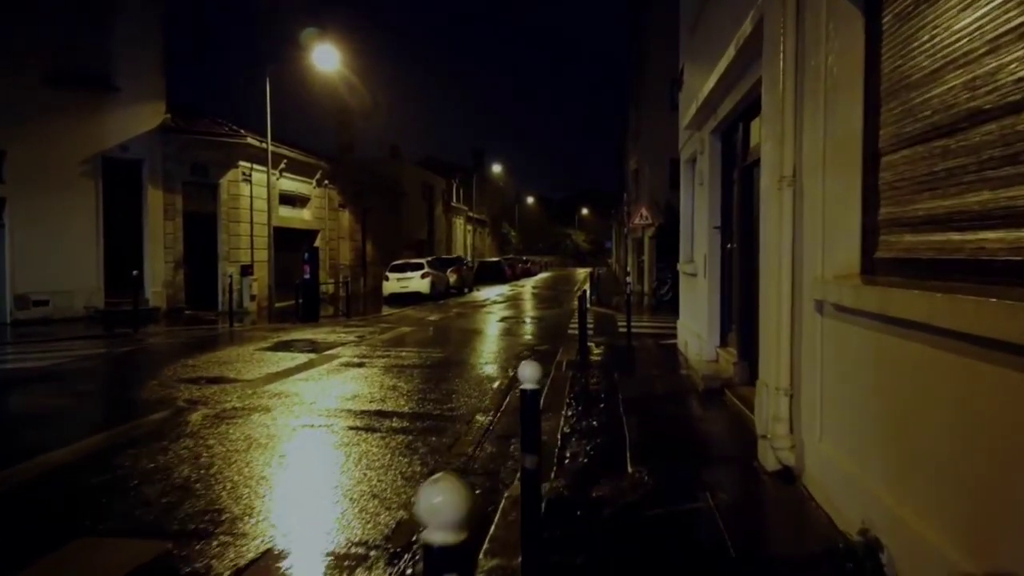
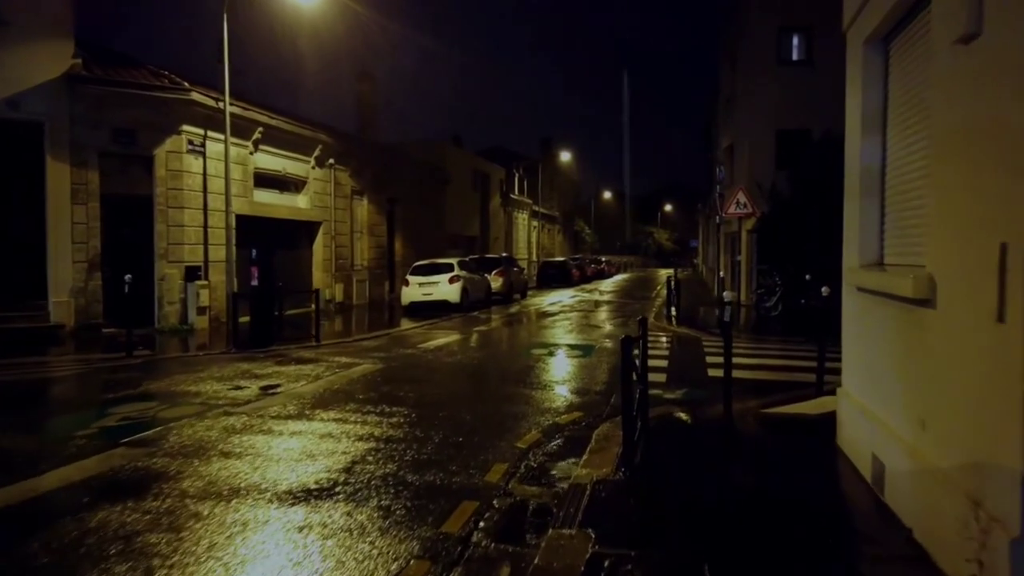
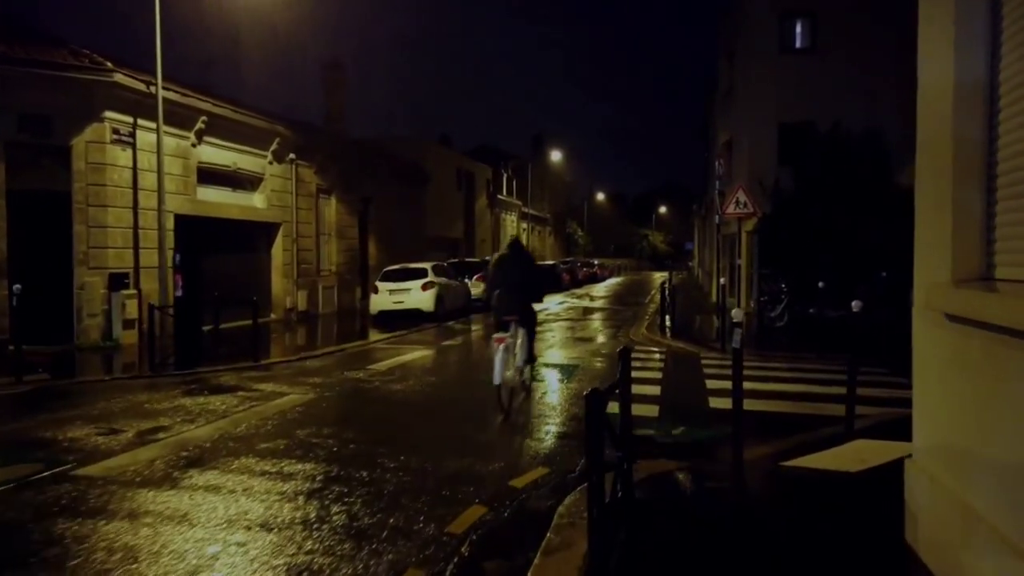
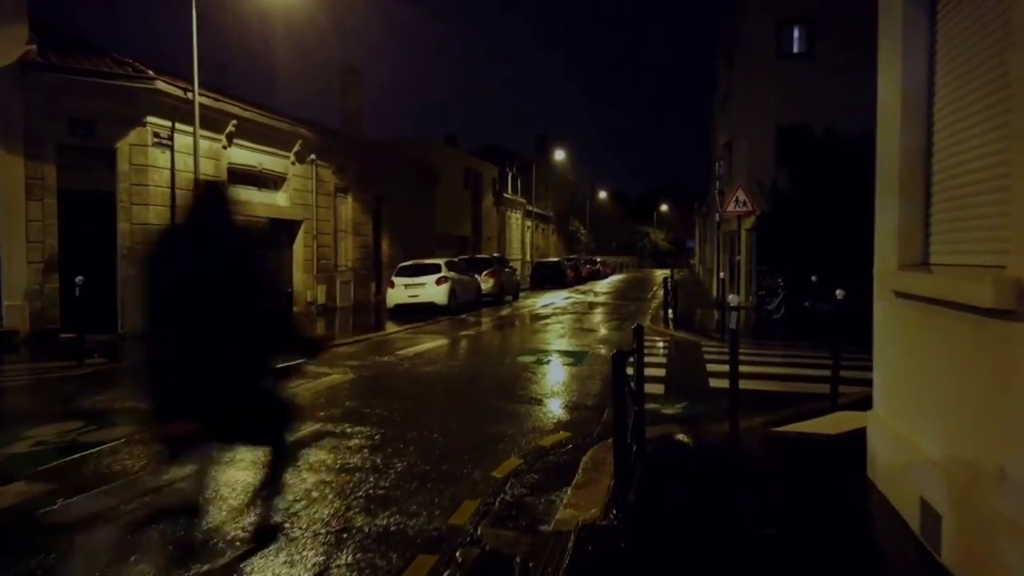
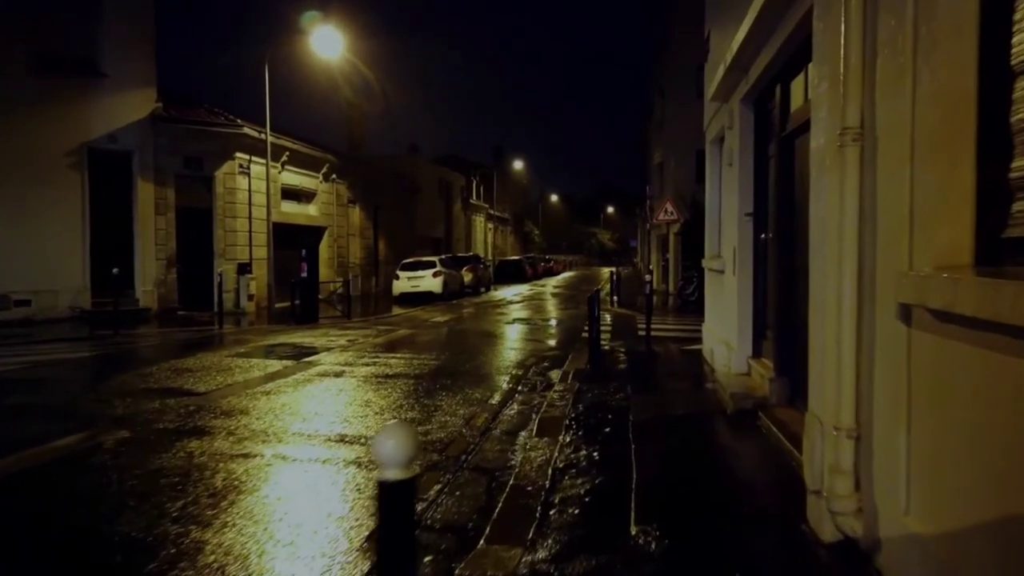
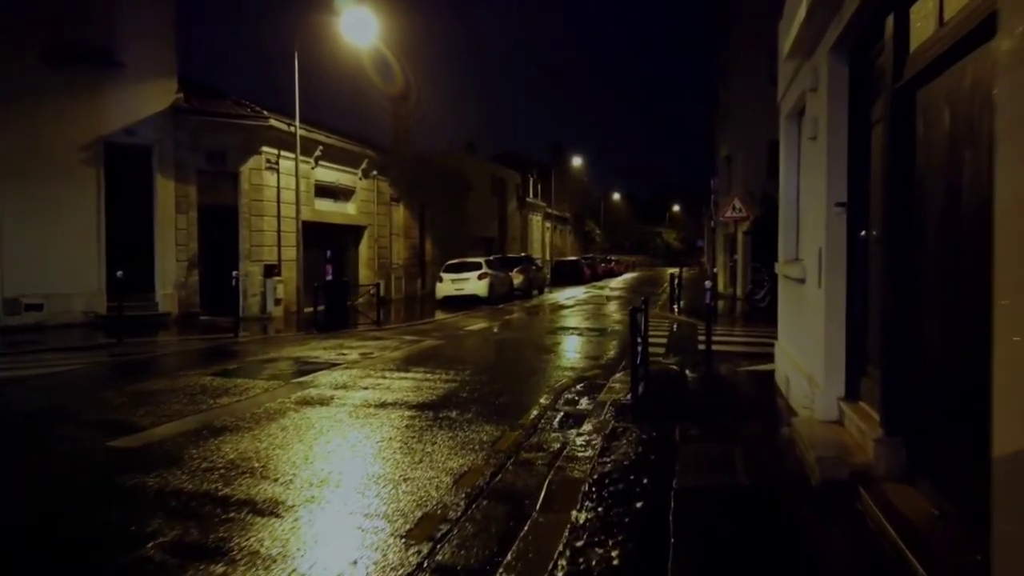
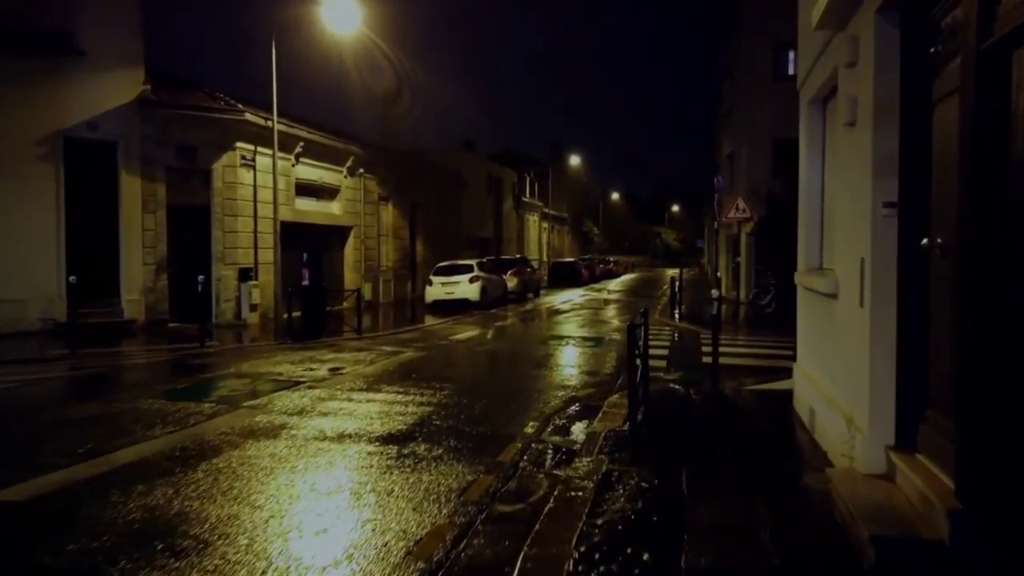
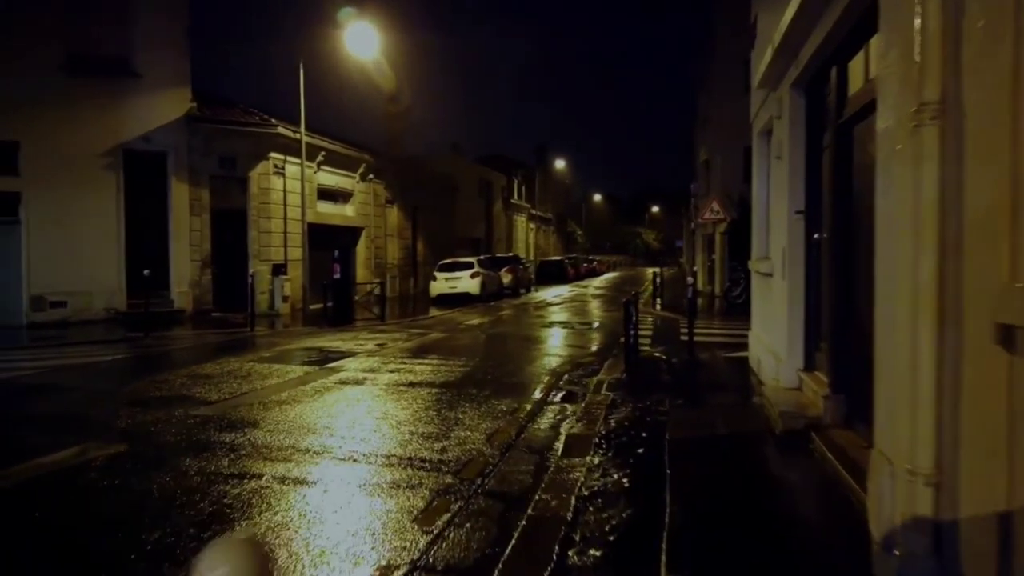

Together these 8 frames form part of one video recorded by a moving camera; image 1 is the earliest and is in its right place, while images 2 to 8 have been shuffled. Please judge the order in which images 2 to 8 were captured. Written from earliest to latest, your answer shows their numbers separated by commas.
5, 8, 6, 7, 2, 4, 3
